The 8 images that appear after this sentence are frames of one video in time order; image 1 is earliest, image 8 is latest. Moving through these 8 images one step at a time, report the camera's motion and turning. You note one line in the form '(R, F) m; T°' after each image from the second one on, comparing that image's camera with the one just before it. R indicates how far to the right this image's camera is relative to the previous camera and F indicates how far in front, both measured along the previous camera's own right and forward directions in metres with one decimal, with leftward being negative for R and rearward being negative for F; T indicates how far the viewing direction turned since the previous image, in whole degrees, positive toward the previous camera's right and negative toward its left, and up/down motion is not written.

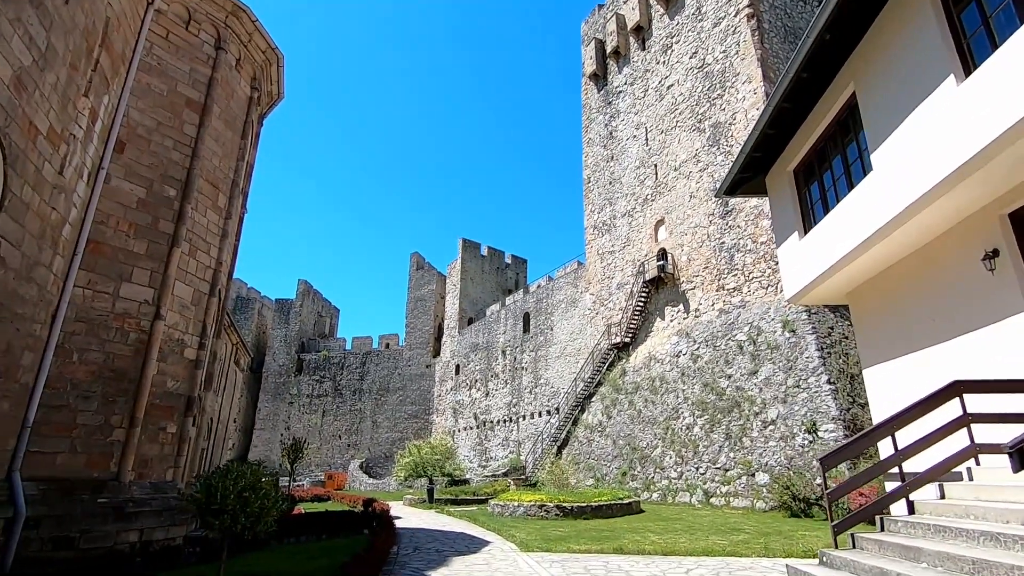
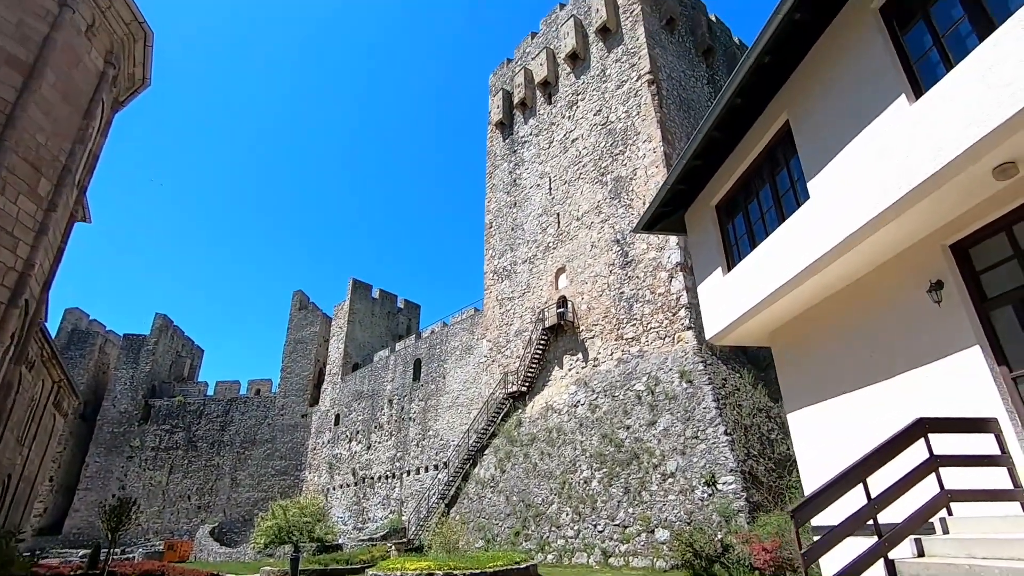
(-0.1, +0.7) m; +11°
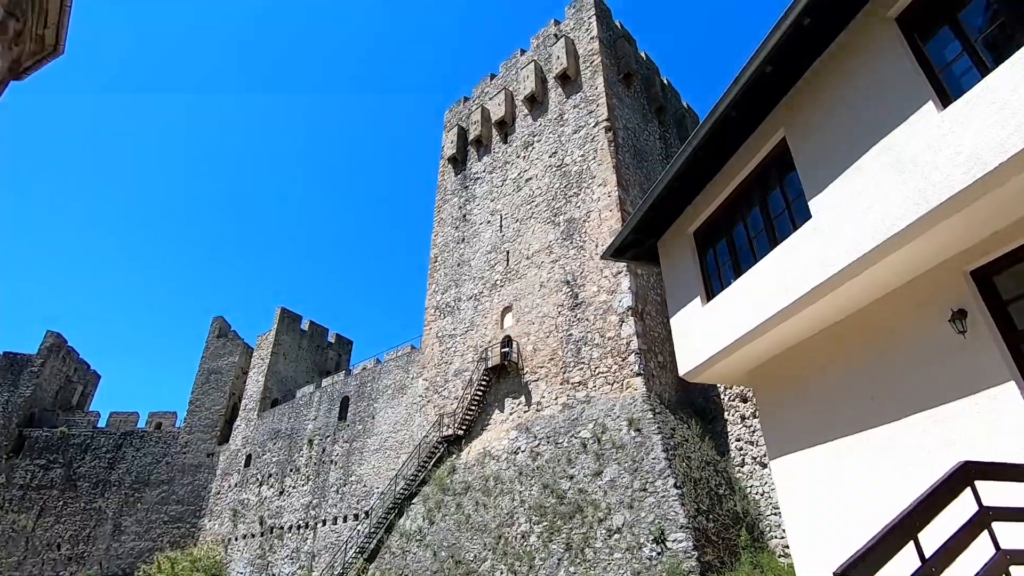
(-0.2, +0.6) m; +6°
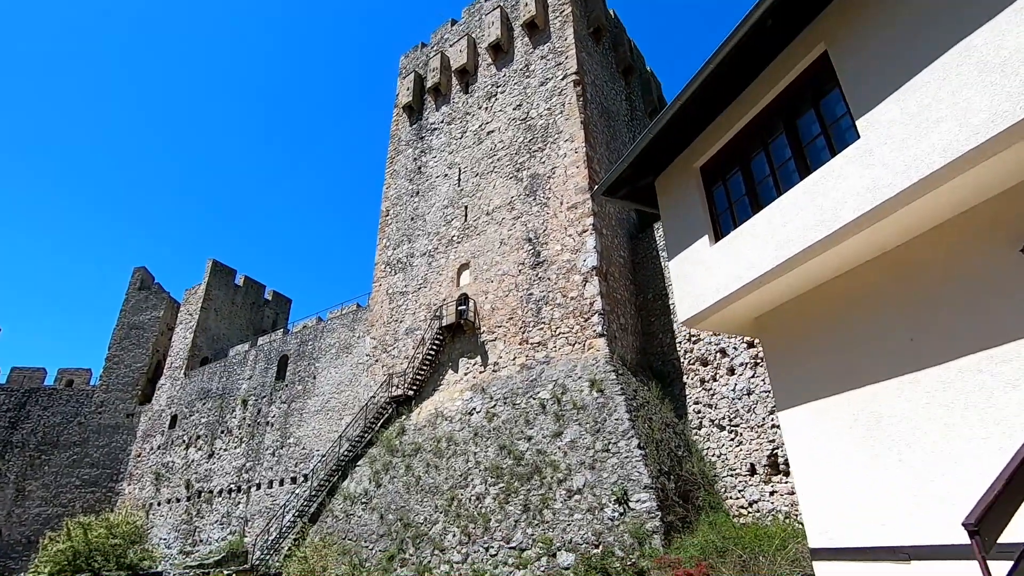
(-0.3, +0.6) m; +6°
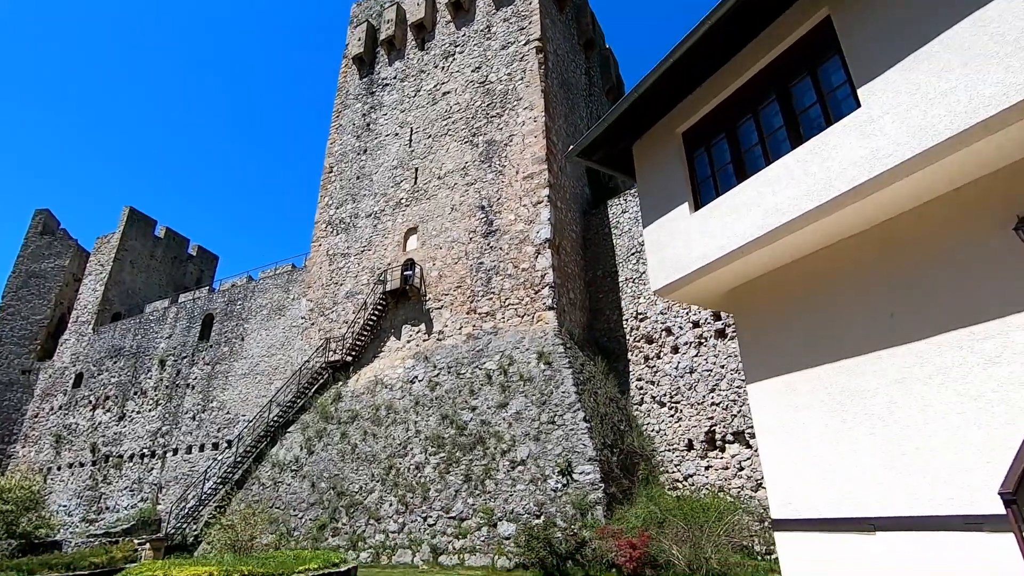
(-0.2, +0.3) m; +7°
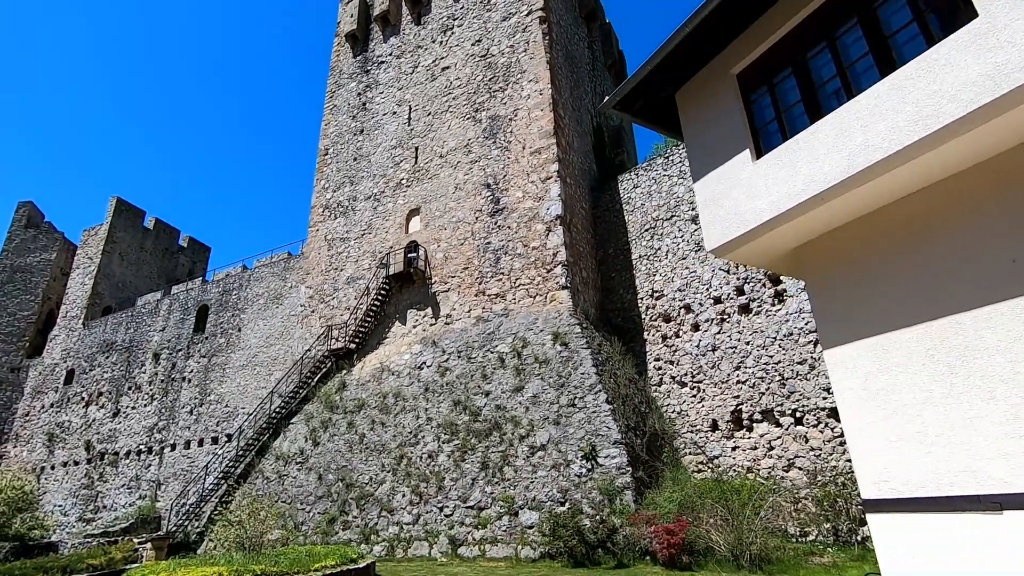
(-0.3, +0.4) m; +1°
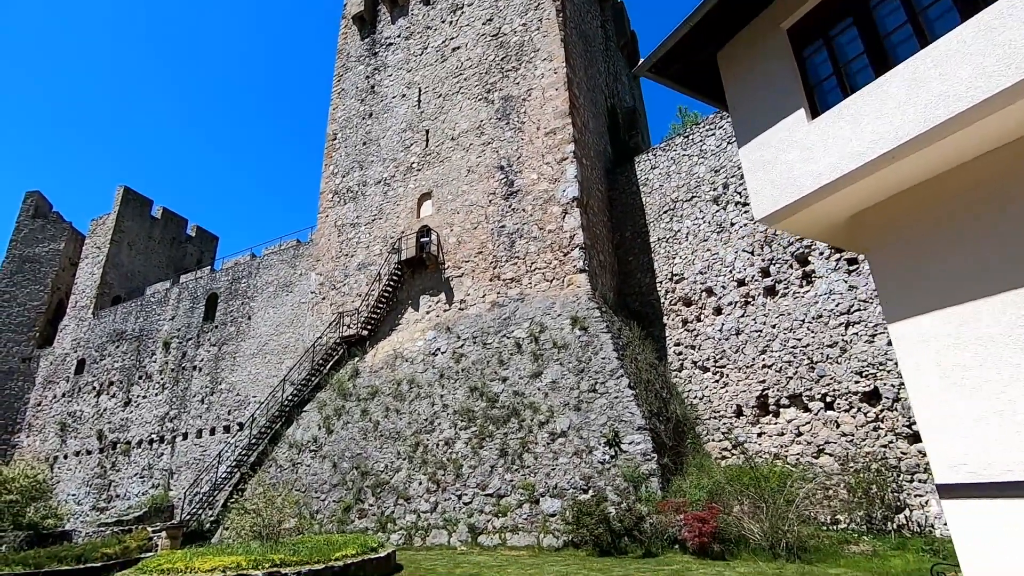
(-0.2, +0.2) m; -1°
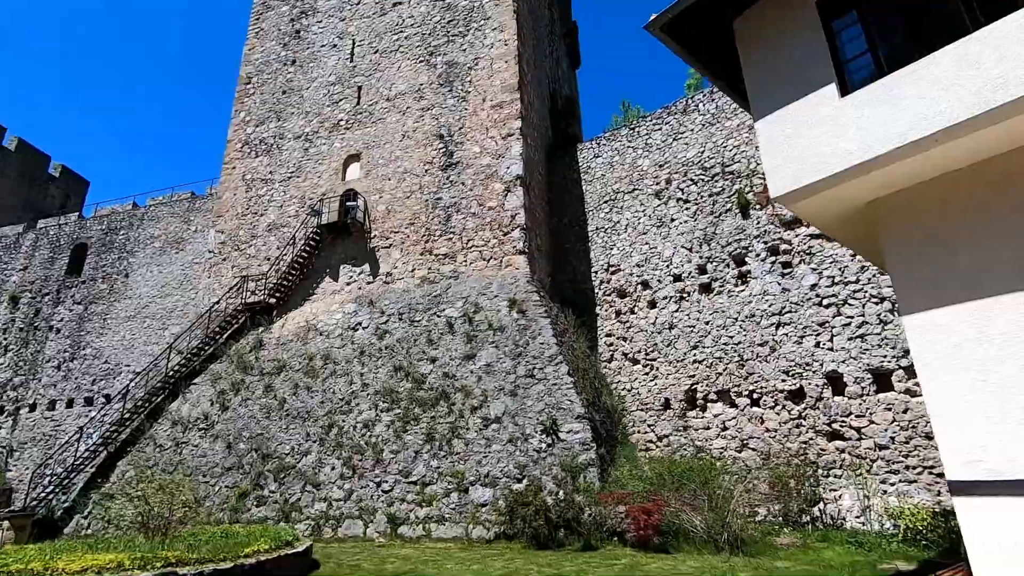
(-0.5, +0.5) m; +10°
